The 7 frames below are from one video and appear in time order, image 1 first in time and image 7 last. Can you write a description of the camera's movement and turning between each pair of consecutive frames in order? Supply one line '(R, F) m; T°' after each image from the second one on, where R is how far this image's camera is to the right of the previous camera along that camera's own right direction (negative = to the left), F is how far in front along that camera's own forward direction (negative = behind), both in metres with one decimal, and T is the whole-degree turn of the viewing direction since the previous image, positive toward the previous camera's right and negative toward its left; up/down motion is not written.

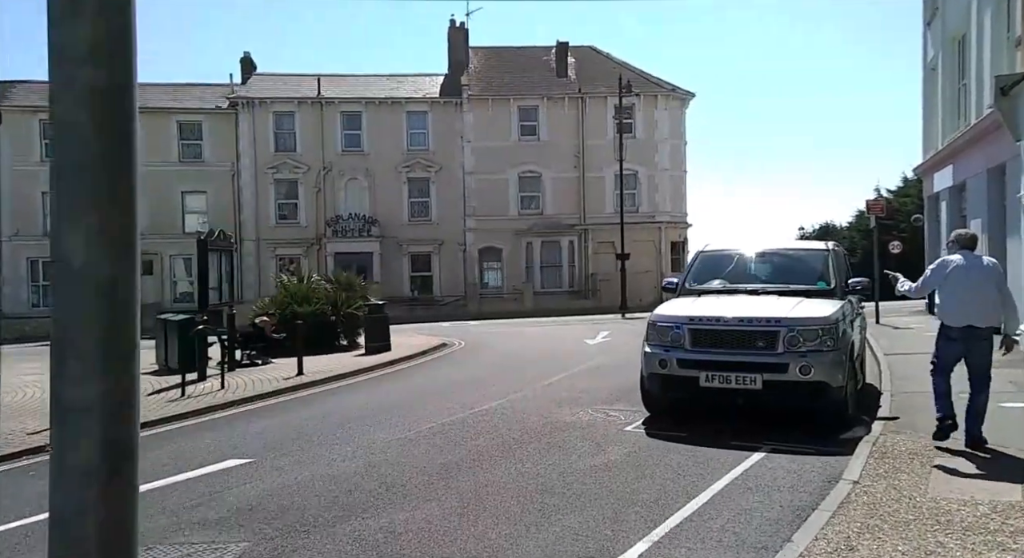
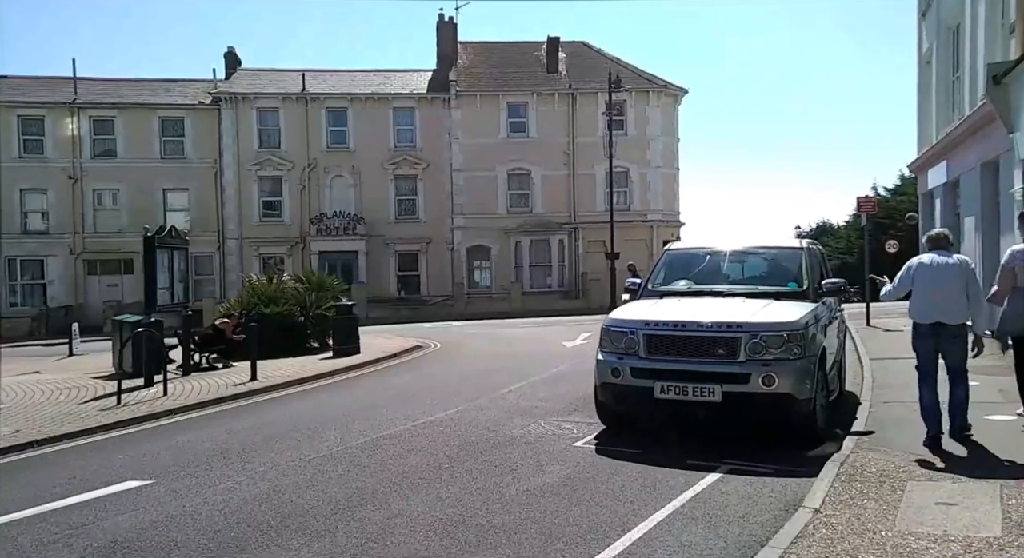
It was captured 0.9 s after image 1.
(+0.6, +0.8) m; 0°
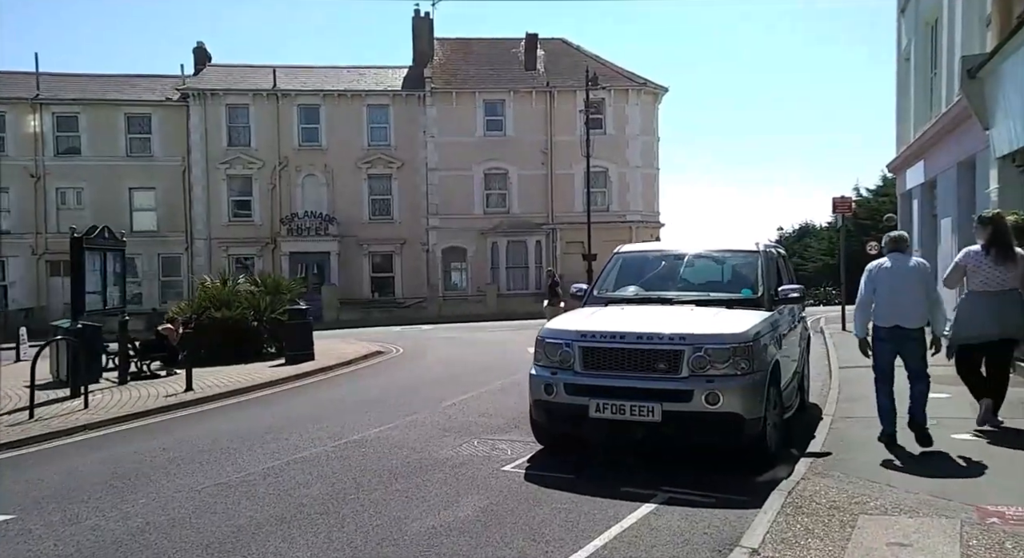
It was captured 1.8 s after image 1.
(+0.5, +0.8) m; +1°
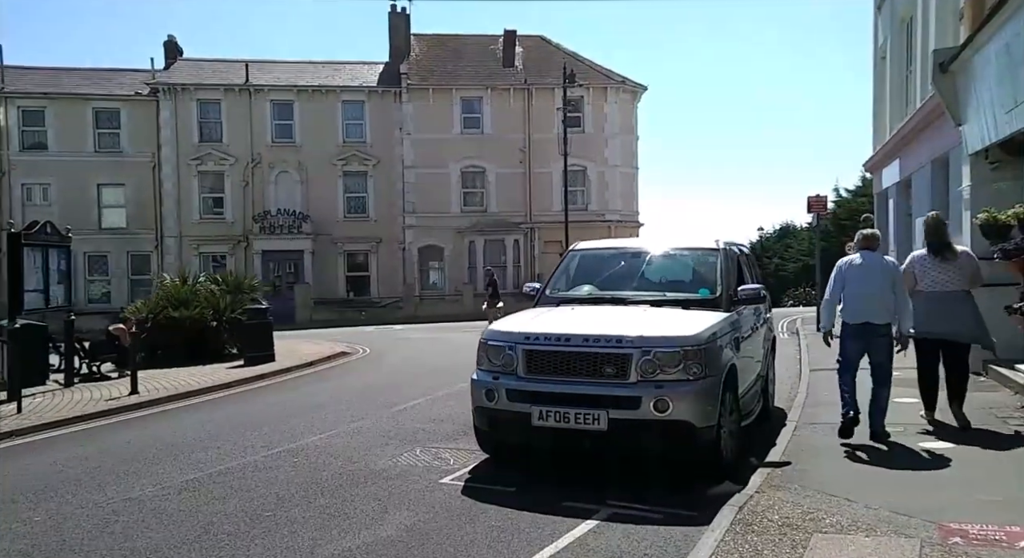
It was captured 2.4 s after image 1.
(+0.3, +0.5) m; +1°
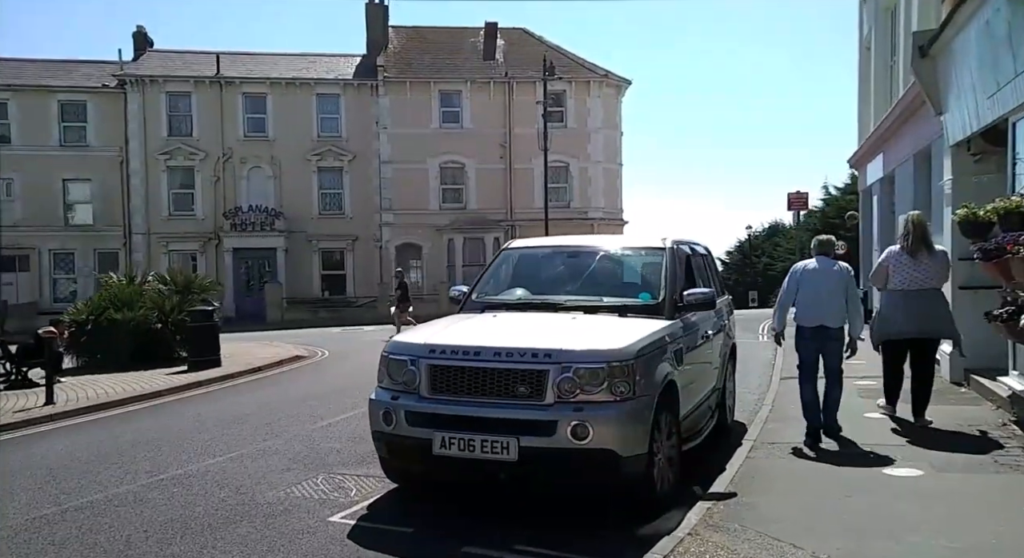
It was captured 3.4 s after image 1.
(+0.6, +1.0) m; 0°
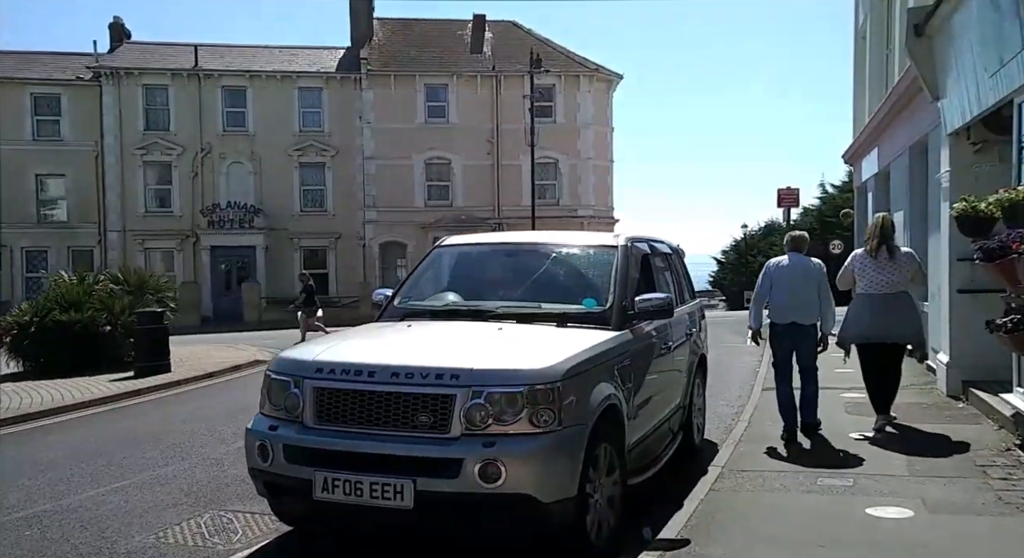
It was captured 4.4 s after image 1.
(+0.5, +1.0) m; 0°
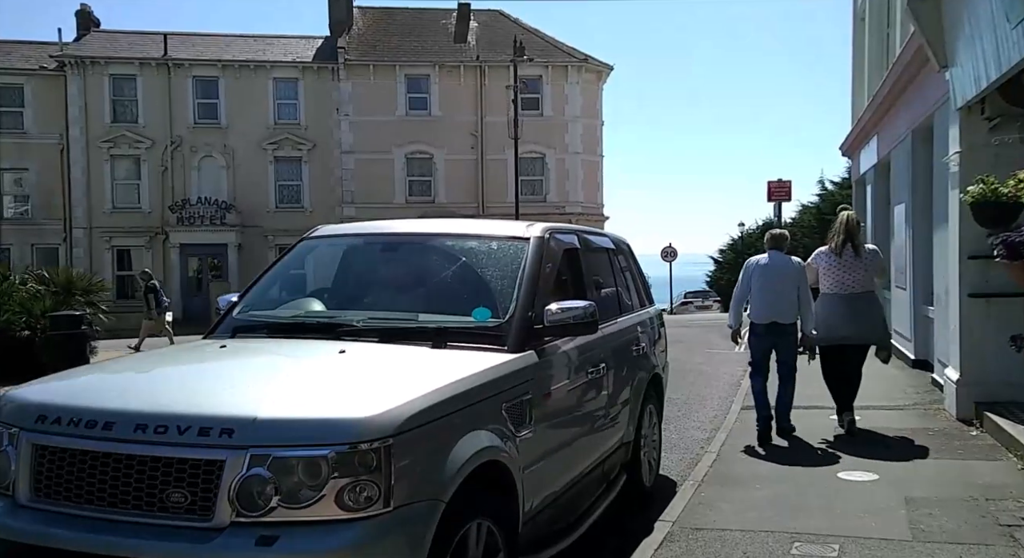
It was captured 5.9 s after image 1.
(+0.7, +1.6) m; 0°
